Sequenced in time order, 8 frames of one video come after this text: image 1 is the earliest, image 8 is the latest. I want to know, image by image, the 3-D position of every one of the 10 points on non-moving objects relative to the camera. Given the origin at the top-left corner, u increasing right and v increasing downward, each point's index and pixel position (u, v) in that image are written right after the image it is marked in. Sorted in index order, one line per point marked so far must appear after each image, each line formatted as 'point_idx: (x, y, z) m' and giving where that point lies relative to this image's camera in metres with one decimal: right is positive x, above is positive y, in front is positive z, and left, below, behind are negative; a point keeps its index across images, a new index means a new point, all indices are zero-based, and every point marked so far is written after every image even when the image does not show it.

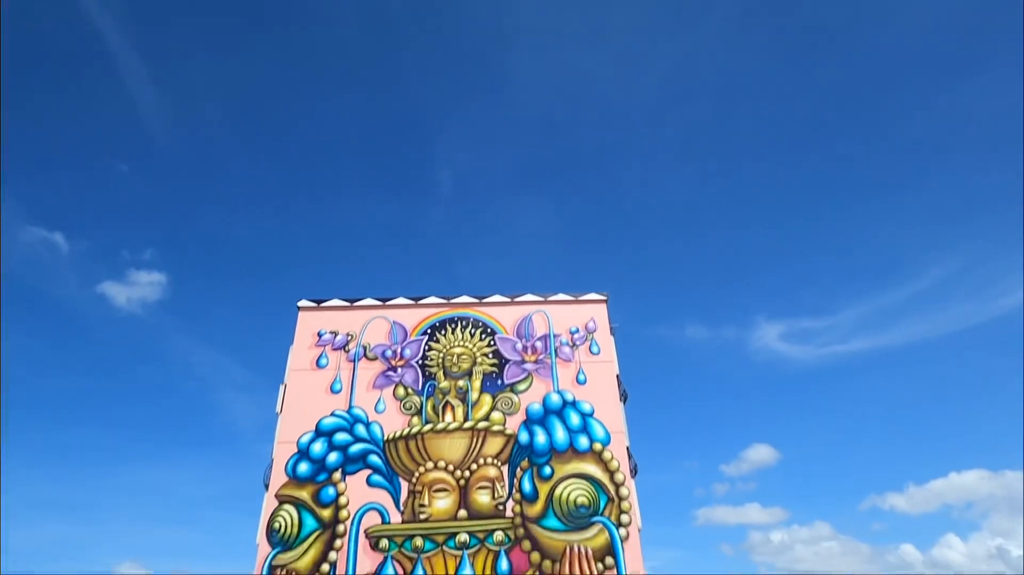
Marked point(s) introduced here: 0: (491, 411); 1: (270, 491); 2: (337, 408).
0: (-0.4, -2.2, +9.4) m
1: (-4.1, -3.4, +8.8) m
2: (-3.1, -2.2, +9.5) m
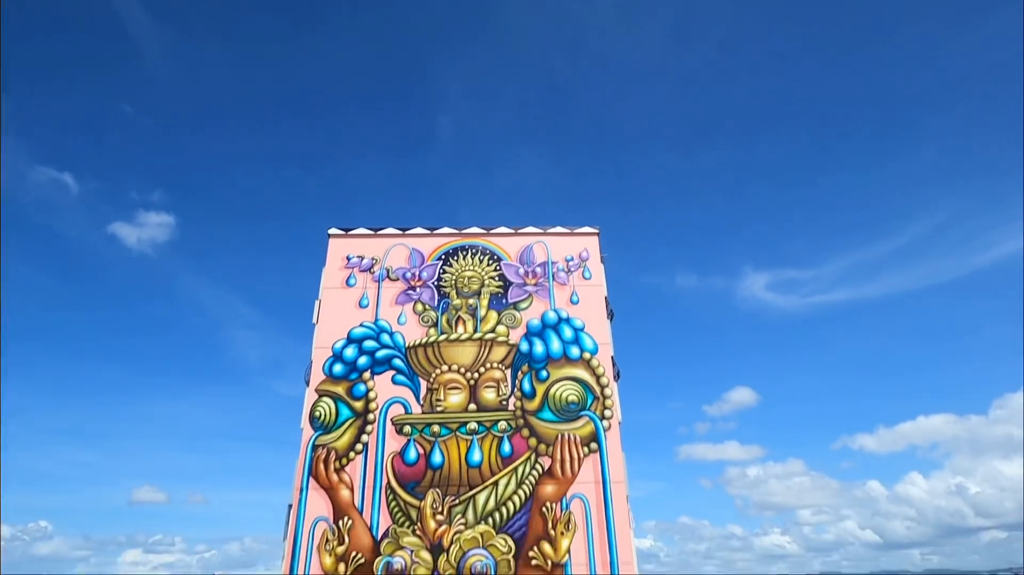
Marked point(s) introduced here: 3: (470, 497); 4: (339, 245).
0: (-0.3, -0.8, +10.9) m
1: (-4.0, -2.0, +10.4) m
2: (-3.1, -0.7, +11.0) m
3: (-0.8, -3.9, +9.5) m
4: (-3.8, +0.9, +11.8) m
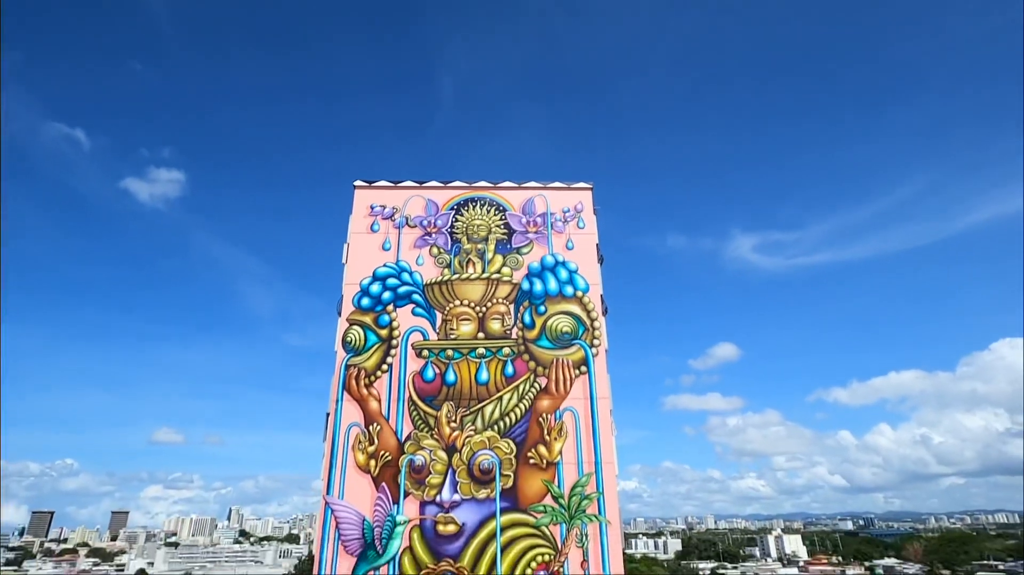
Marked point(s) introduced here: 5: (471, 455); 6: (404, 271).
0: (-0.2, +0.5, +12.5) m
1: (-4.0, -0.7, +12.1) m
2: (-3.0, +0.6, +12.6) m
3: (-0.7, -2.7, +11.3) m
4: (-3.7, +2.3, +13.3) m
5: (-0.9, -3.6, +11.0) m
6: (-2.6, +0.4, +12.5) m
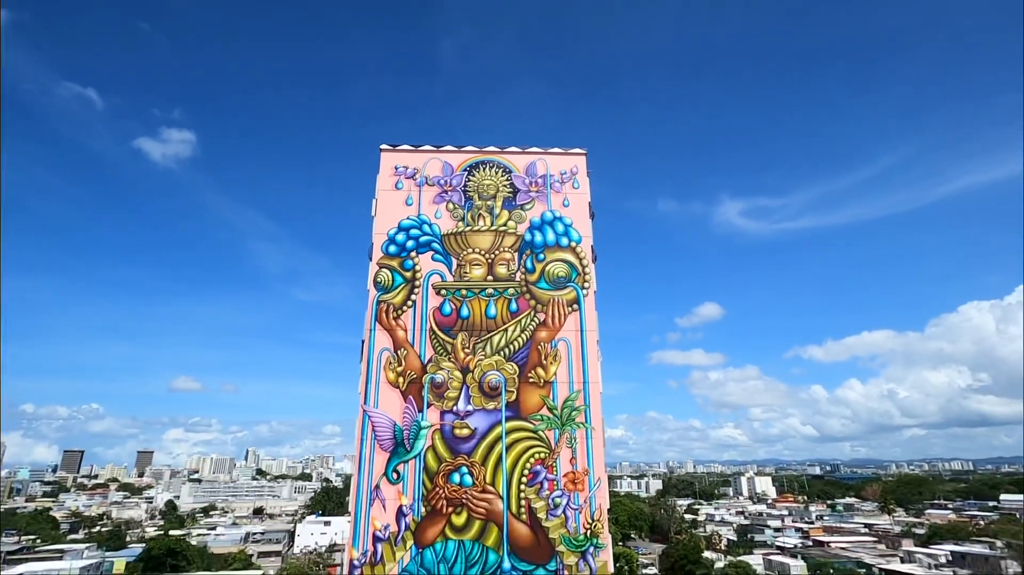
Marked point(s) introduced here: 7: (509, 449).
0: (-0.1, +1.9, +14.7) m
1: (-3.9, +0.7, +14.3) m
2: (-2.9, +2.1, +14.6) m
3: (-0.6, -1.3, +13.7) m
4: (-3.6, +3.8, +15.2) m
5: (-0.8, -2.3, +13.5) m
6: (-2.5, +1.8, +14.6) m
7: (-0.1, -4.1, +12.9) m
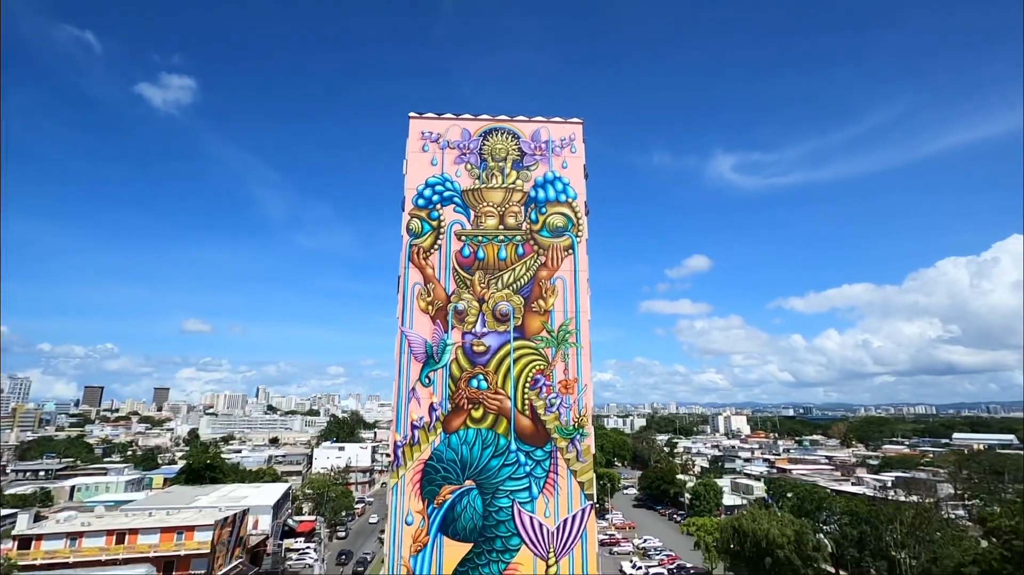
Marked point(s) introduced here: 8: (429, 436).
0: (+0.1, +3.8, +17.7) m
1: (-3.6, +2.6, +17.3) m
2: (-2.6, +3.9, +17.6) m
3: (-0.4, +0.4, +17.1) m
4: (-3.3, +5.7, +17.9) m
5: (-0.6, -0.6, +17.0) m
6: (-2.2, +3.7, +17.6) m
7: (+0.1, -2.4, +16.6) m
8: (-2.6, -4.6, +16.0) m
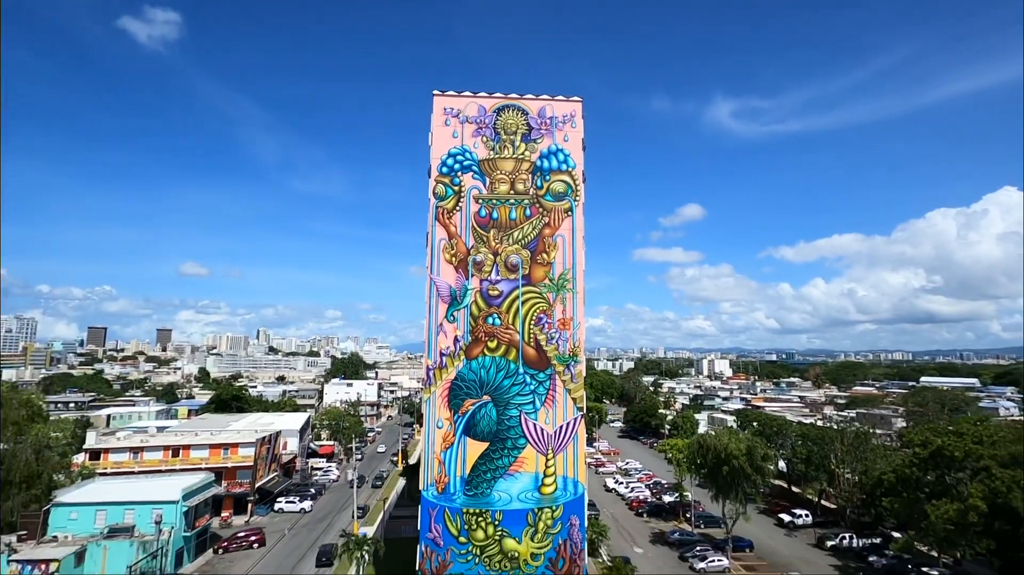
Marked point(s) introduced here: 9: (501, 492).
0: (+0.5, +5.6, +20.9) m
1: (-3.2, +4.4, +20.6) m
2: (-2.2, +5.8, +20.8) m
3: (-0.1, +2.2, +20.7) m
4: (-2.9, +7.6, +20.9) m
5: (-0.2, +1.2, +20.6) m
6: (-1.8, +5.5, +20.8) m
7: (+0.5, -0.7, +20.5) m
8: (-2.3, -2.9, +20.1) m
9: (-0.4, -7.8, +19.6) m
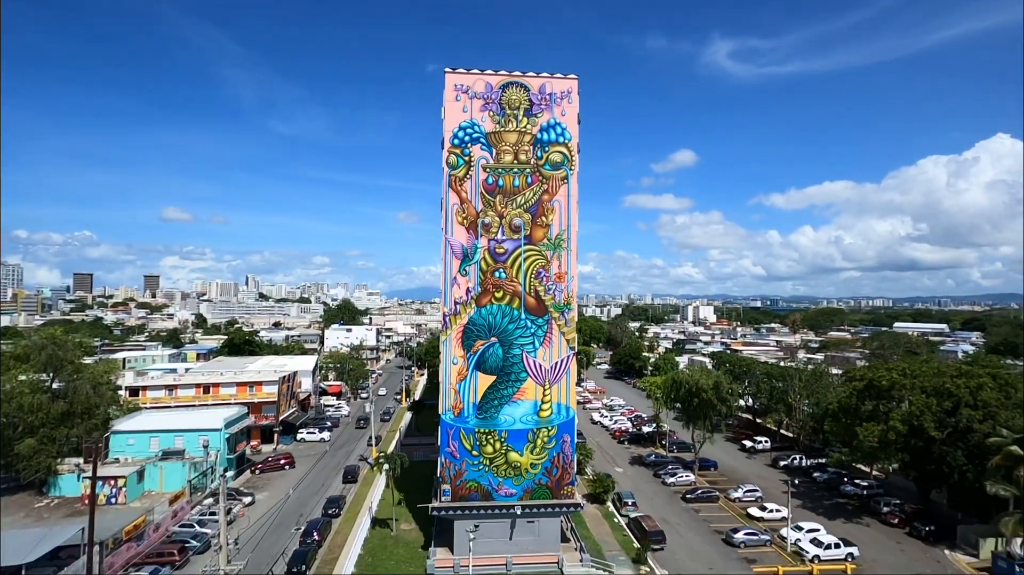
0: (+0.7, +7.5, +23.7) m
1: (-3.1, +6.3, +23.4) m
2: (-2.1, +7.7, +23.5) m
3: (+0.1, +4.1, +23.7) m
4: (-2.8, +9.5, +23.4) m
5: (-0.1, +3.2, +23.8) m
6: (-1.7, +7.4, +23.5) m
7: (+0.6, +1.3, +23.9) m
8: (-2.1, -1.0, +23.7) m
9: (-0.3, -5.9, +23.7) m
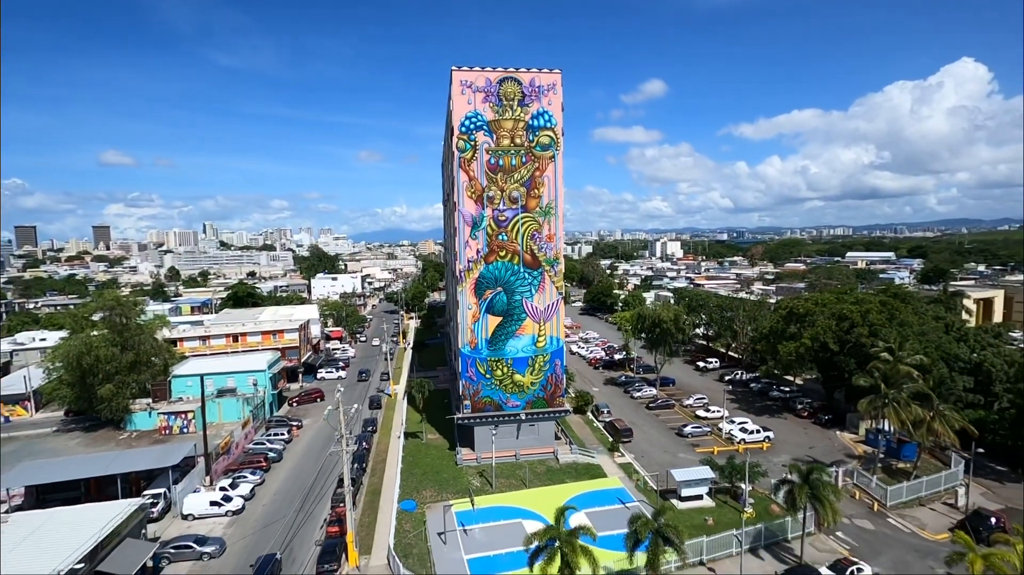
0: (+0.5, +9.8, +28.9) m
1: (-3.2, +8.5, +28.6) m
2: (-2.3, +9.9, +28.5) m
3: (0.0, +6.5, +29.3) m
4: (-3.0, +11.7, +28.2) m
5: (-0.2, +5.5, +29.5) m
6: (-1.9, +9.6, +28.6) m
7: (+0.6, +3.6, +29.9) m
8: (-2.1, +1.3, +29.8) m
9: (-0.1, -3.5, +30.5) m
